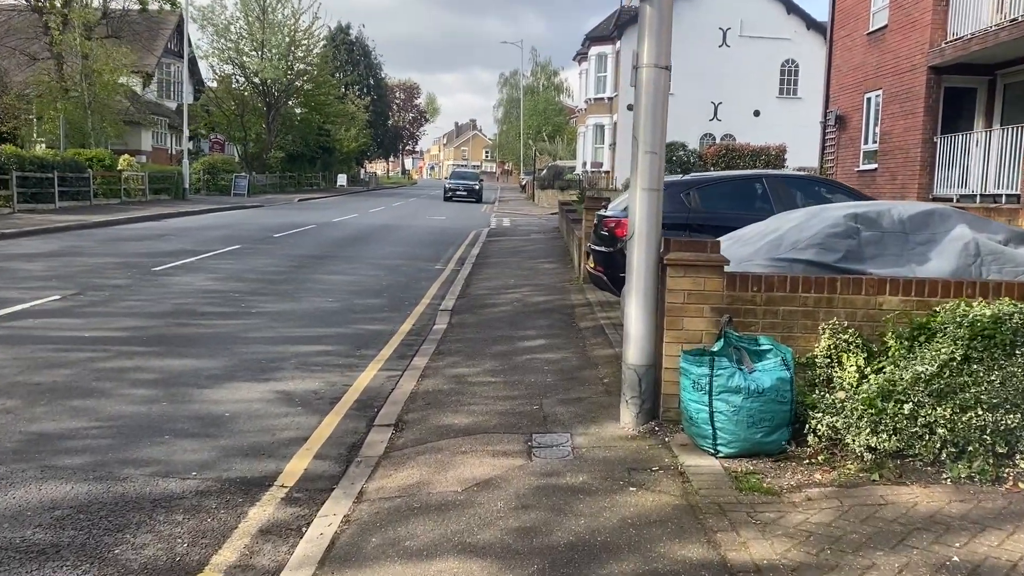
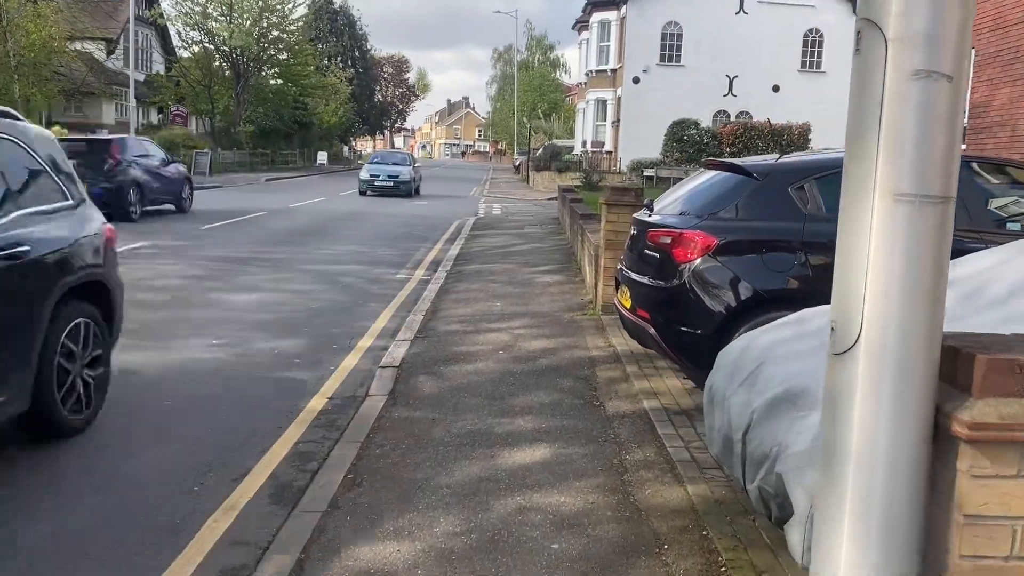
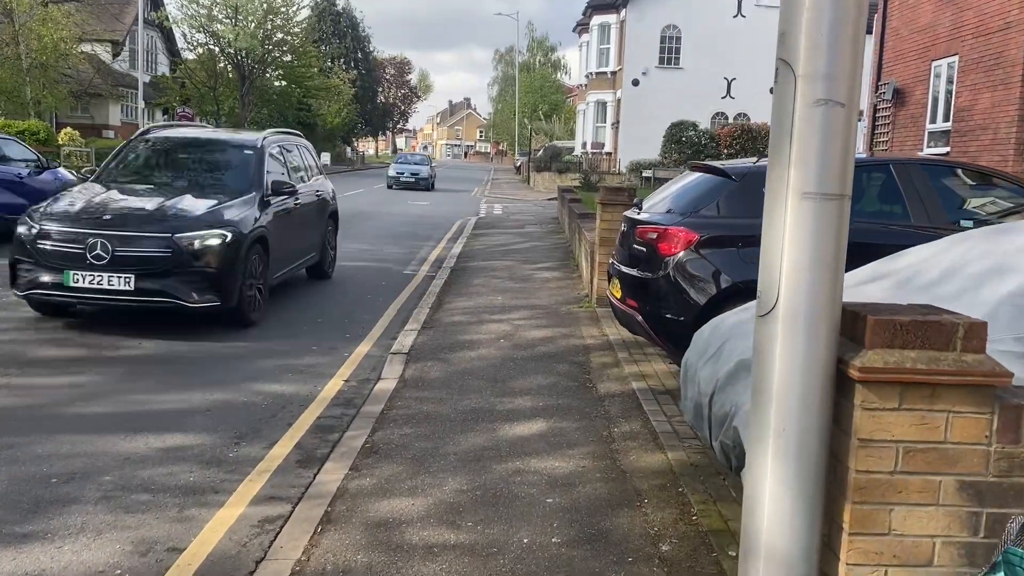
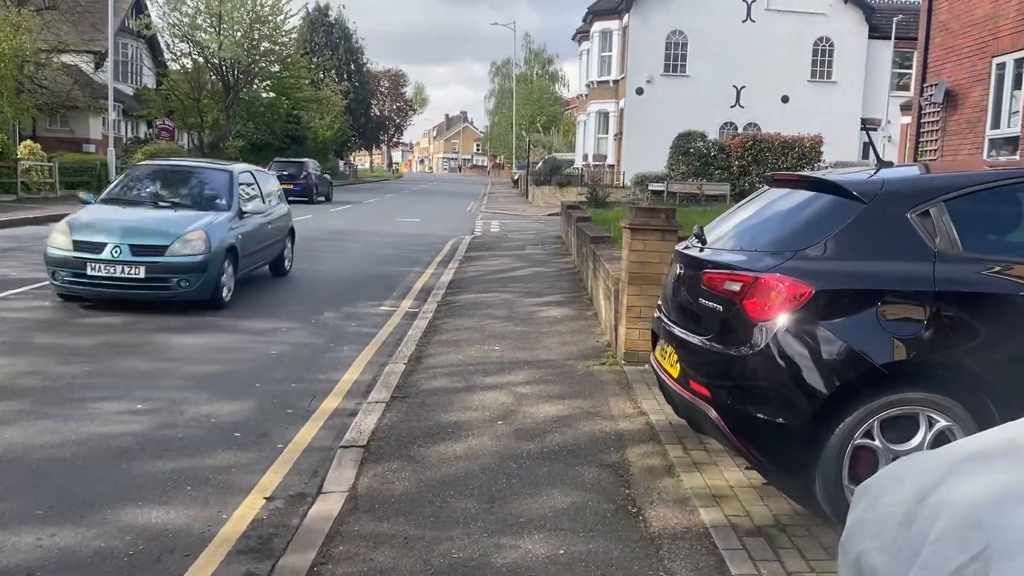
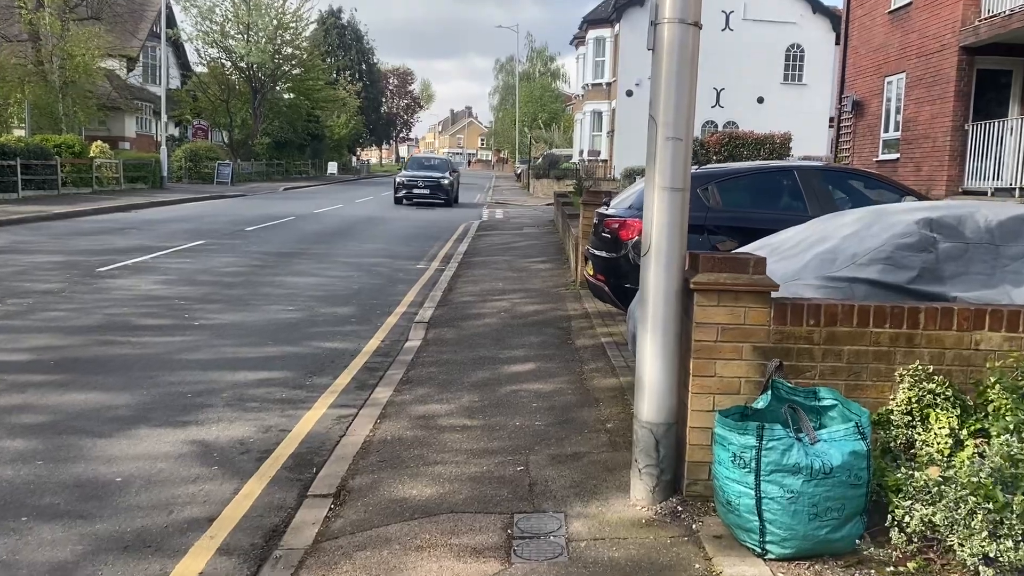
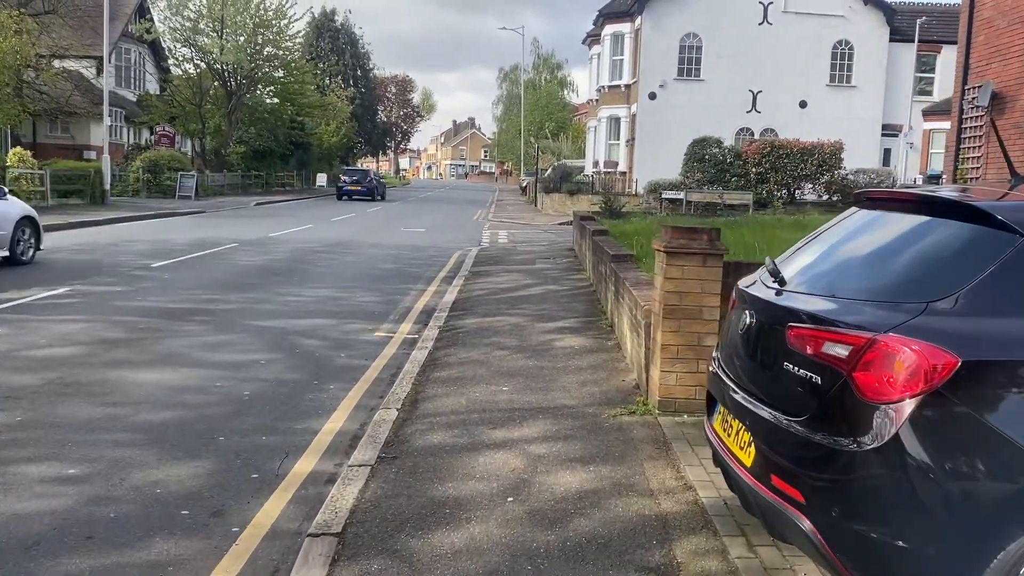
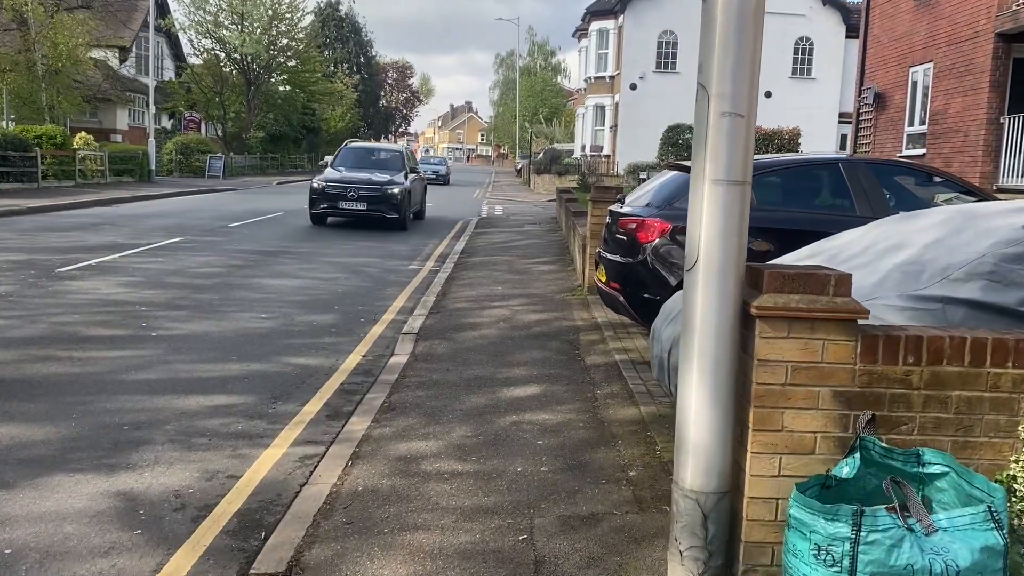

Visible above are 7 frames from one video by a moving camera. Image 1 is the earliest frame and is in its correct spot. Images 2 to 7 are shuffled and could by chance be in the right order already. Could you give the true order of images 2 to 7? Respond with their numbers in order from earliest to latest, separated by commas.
5, 7, 3, 2, 4, 6
